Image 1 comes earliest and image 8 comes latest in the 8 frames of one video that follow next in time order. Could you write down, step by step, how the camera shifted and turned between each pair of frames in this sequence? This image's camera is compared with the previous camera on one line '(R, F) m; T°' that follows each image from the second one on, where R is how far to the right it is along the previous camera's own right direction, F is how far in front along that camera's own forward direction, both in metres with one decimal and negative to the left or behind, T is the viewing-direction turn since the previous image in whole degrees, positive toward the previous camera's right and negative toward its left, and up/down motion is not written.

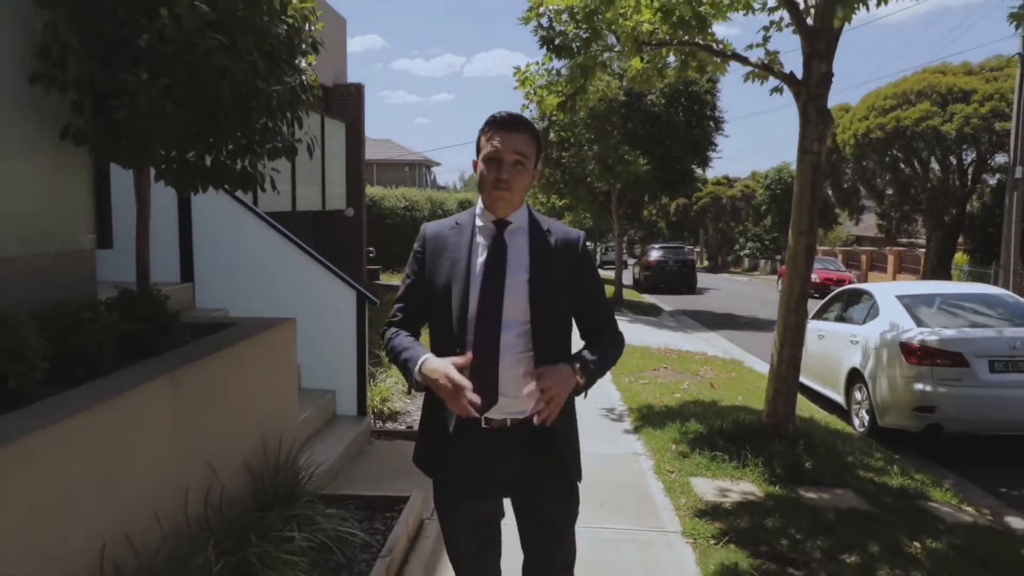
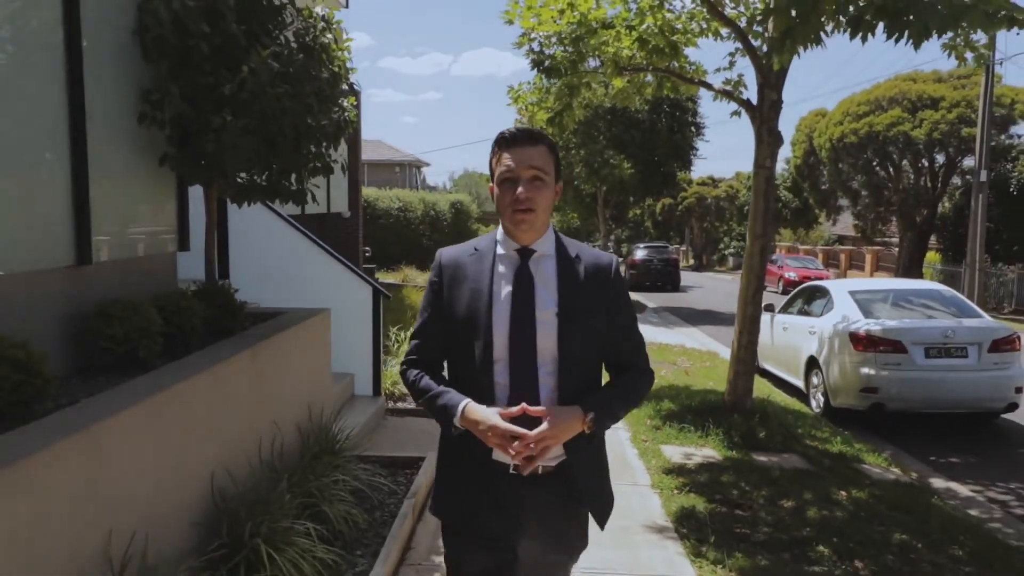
(-0.1, -0.9) m; +1°
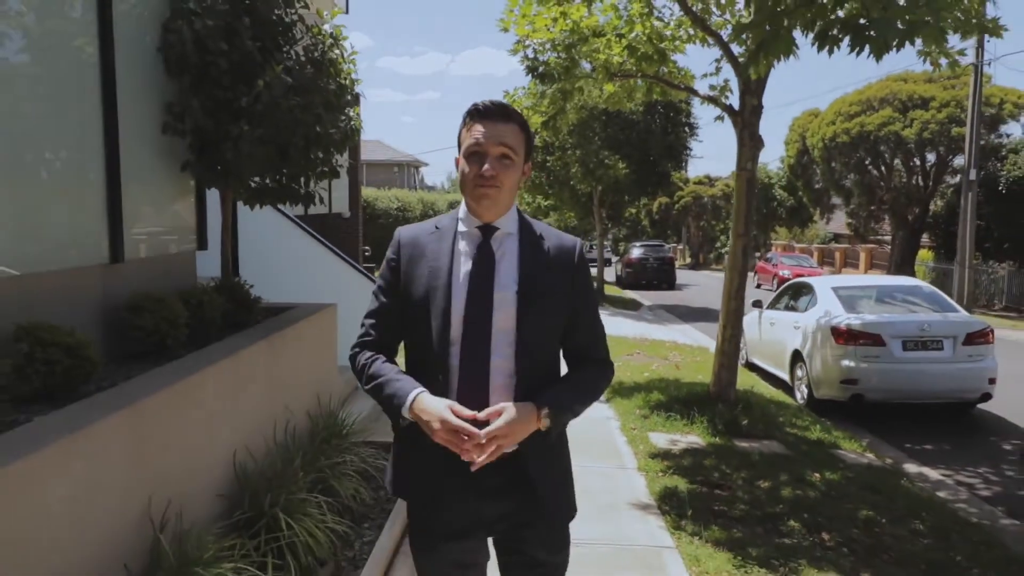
(0.0, -0.3) m; 0°
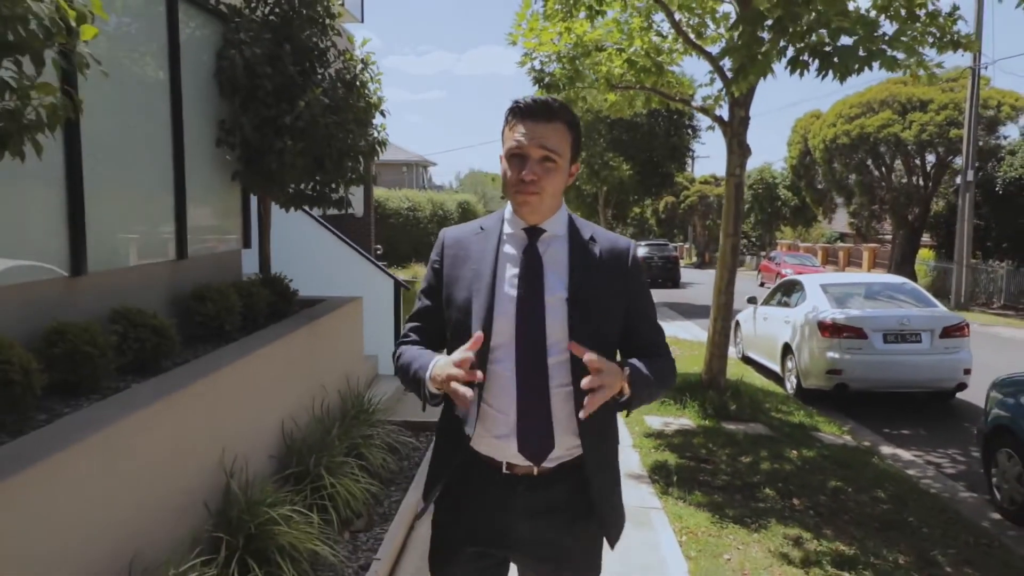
(0.0, -0.6) m; -1°
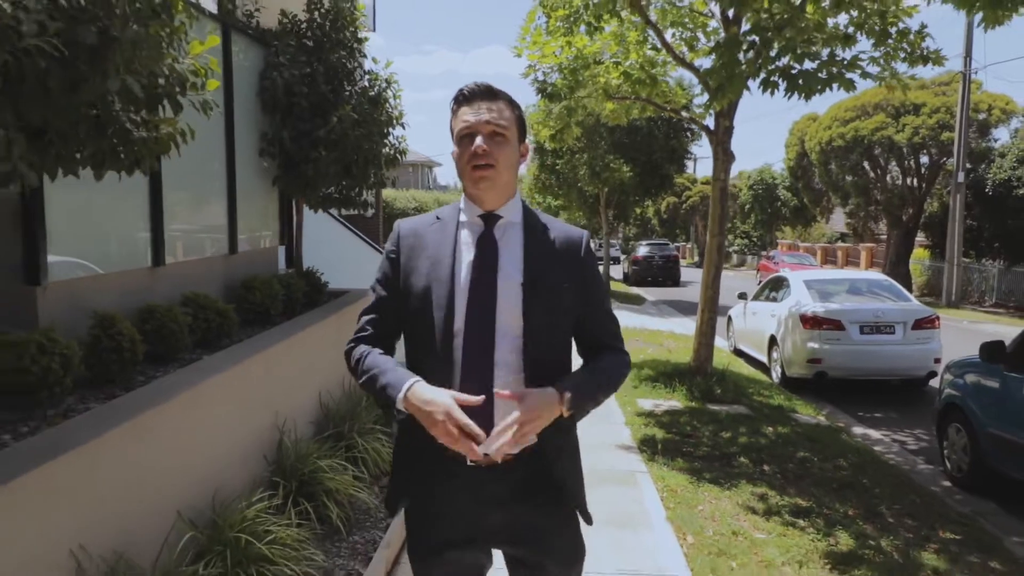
(0.0, -0.7) m; 0°
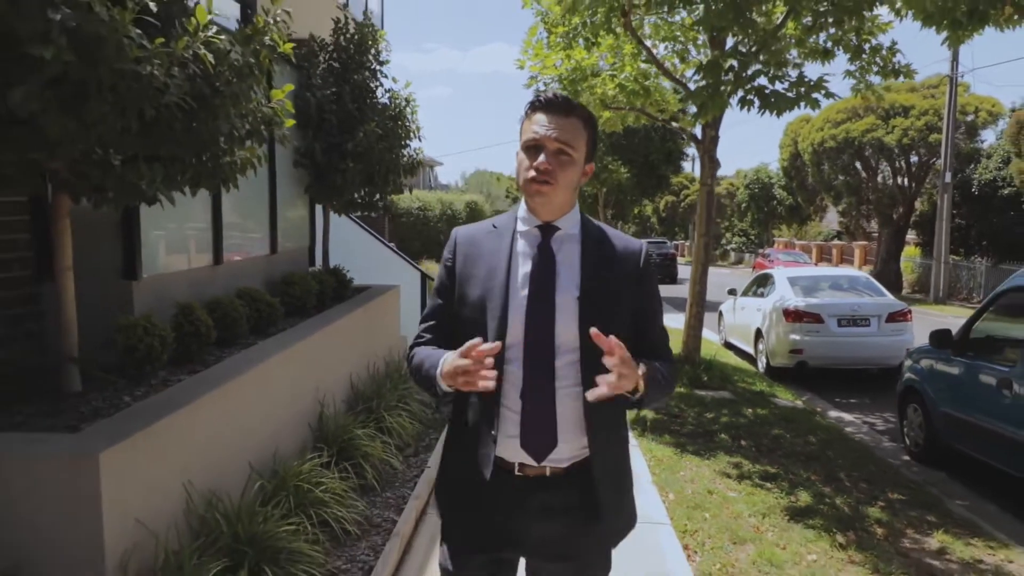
(0.0, -0.7) m; 0°
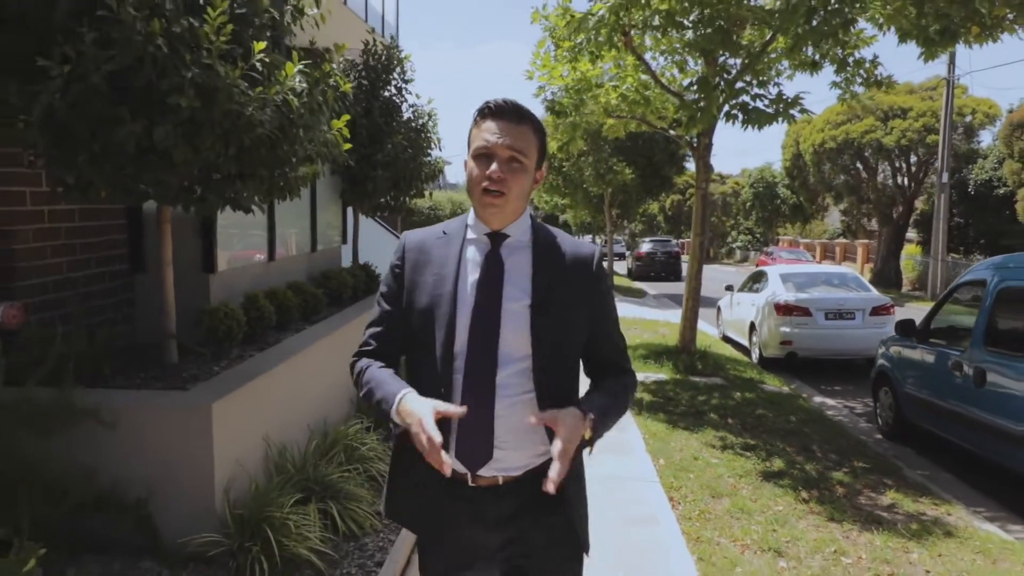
(0.0, -0.8) m; -1°
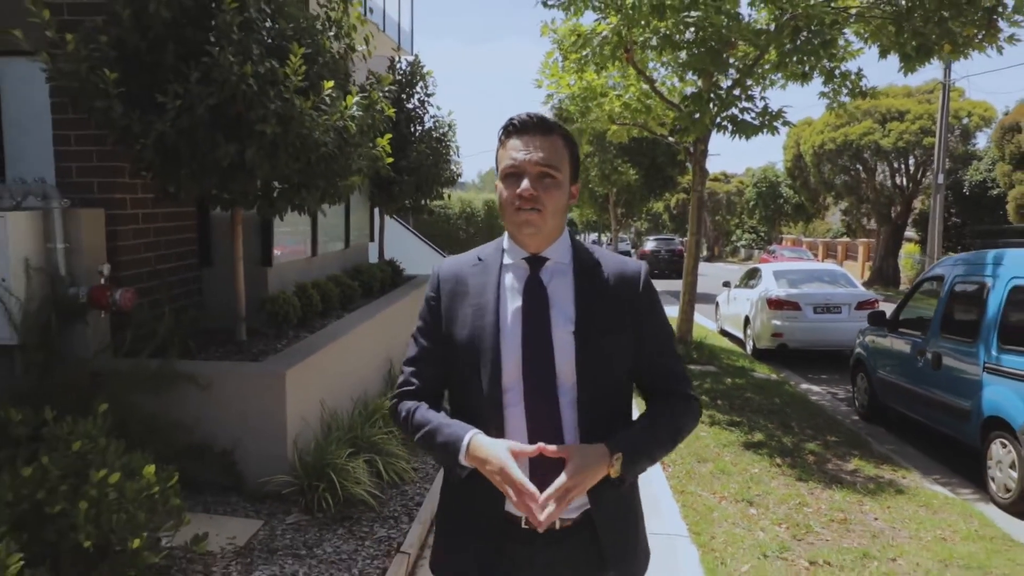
(-0.1, -0.8) m; 0°
